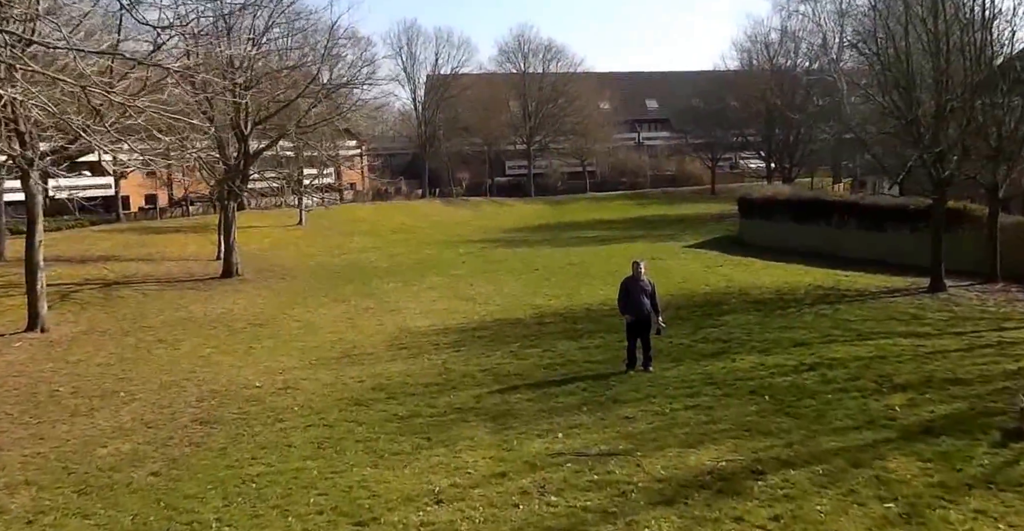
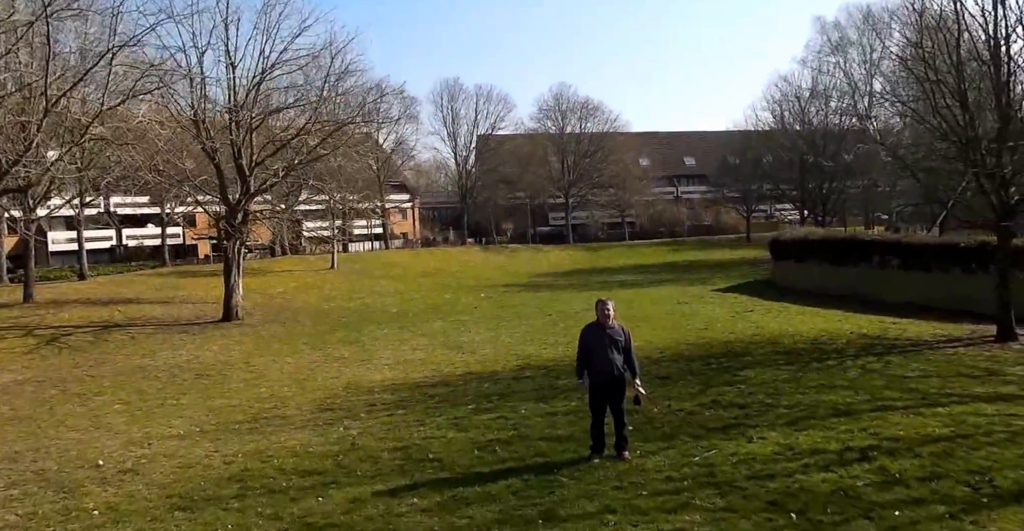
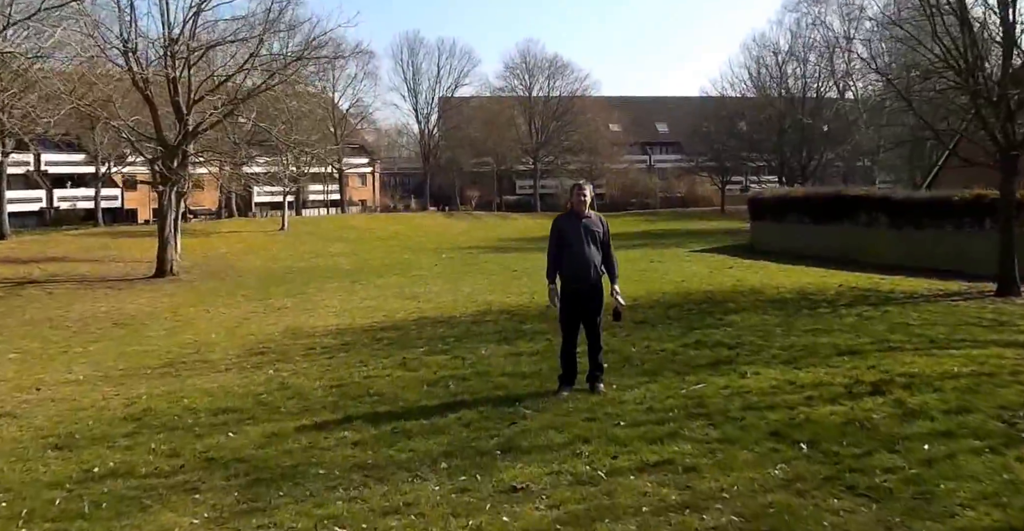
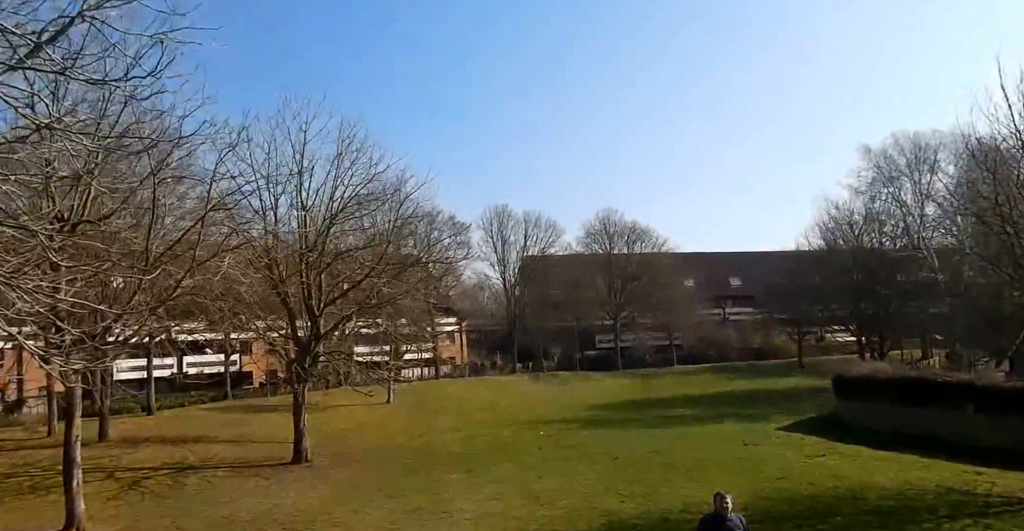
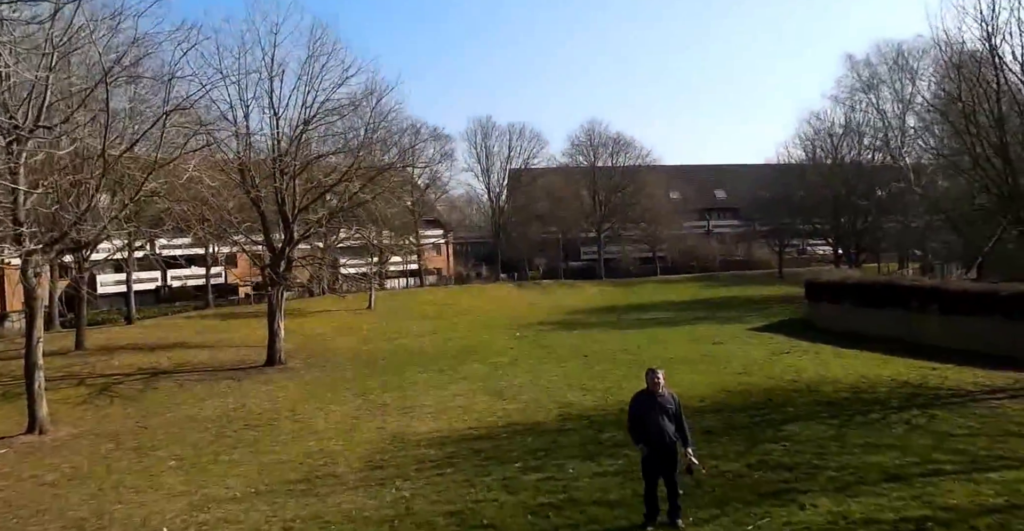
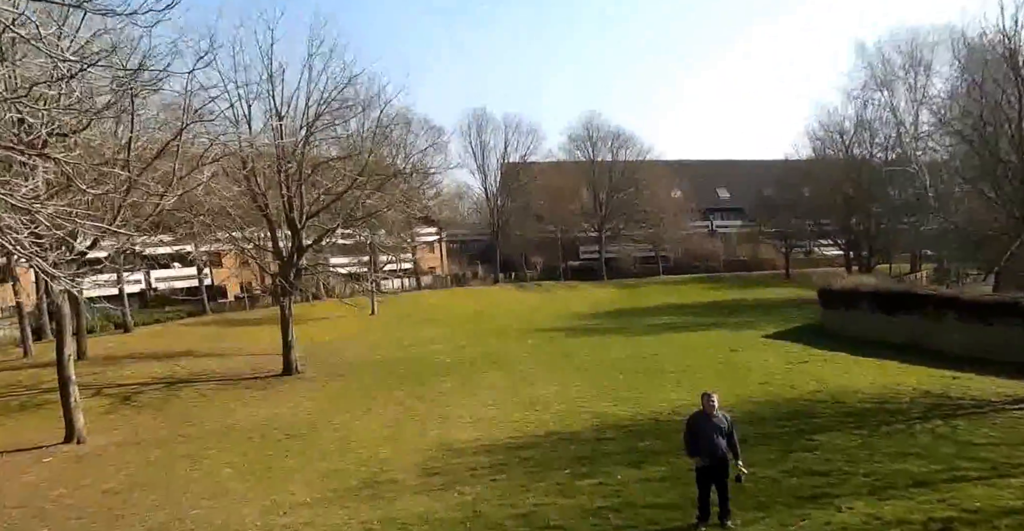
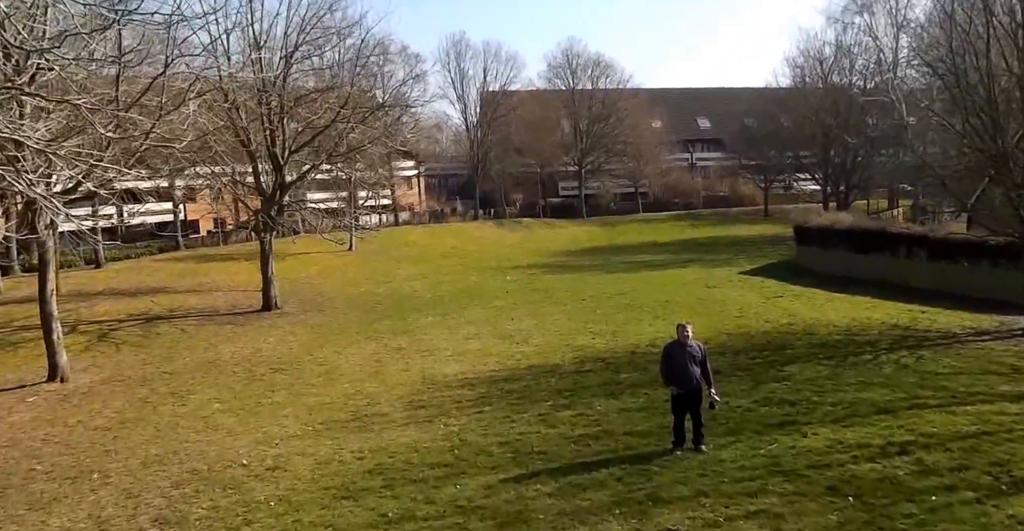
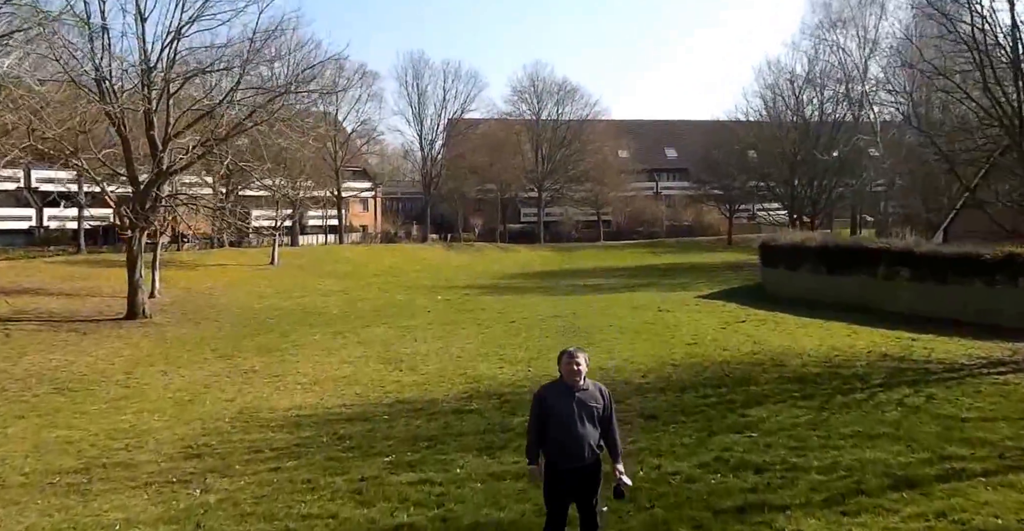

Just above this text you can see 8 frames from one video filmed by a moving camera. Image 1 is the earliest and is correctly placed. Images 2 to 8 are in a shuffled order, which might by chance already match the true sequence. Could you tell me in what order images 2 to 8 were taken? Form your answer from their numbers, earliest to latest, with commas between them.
7, 6, 4, 5, 2, 3, 8
